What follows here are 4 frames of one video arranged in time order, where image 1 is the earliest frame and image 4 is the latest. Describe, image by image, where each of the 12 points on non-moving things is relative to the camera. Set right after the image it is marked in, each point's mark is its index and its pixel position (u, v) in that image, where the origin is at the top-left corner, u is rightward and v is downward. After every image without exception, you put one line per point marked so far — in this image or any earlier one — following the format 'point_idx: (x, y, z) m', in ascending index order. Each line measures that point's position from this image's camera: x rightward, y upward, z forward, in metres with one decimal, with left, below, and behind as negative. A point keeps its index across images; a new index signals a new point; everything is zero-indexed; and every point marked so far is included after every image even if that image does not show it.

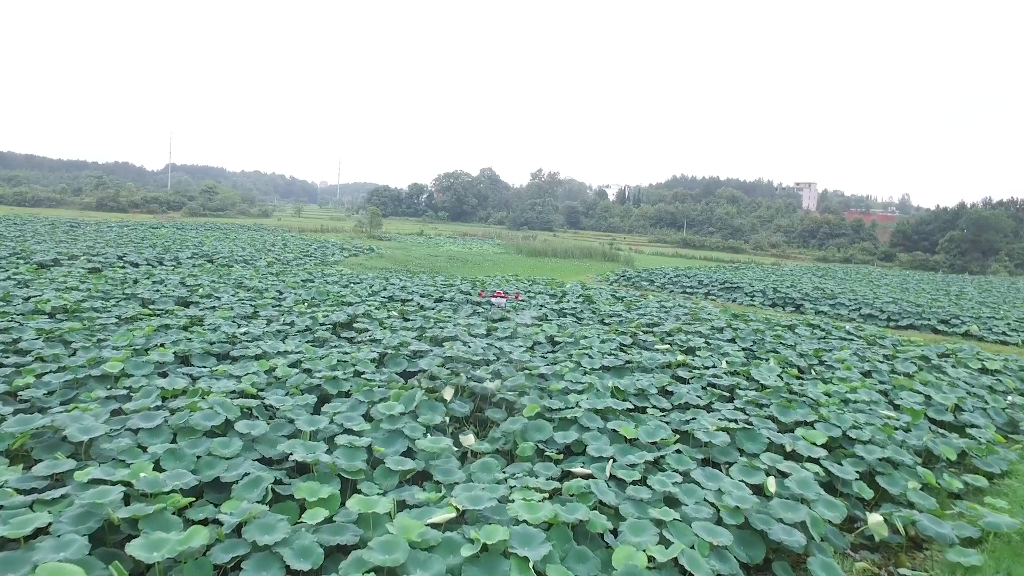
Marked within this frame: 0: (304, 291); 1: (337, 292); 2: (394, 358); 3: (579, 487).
0: (-3.0, 0.0, +9.4) m
1: (-2.6, -0.1, +9.7) m
2: (-1.0, -0.6, +5.6) m
3: (+0.3, -1.0, +3.3) m
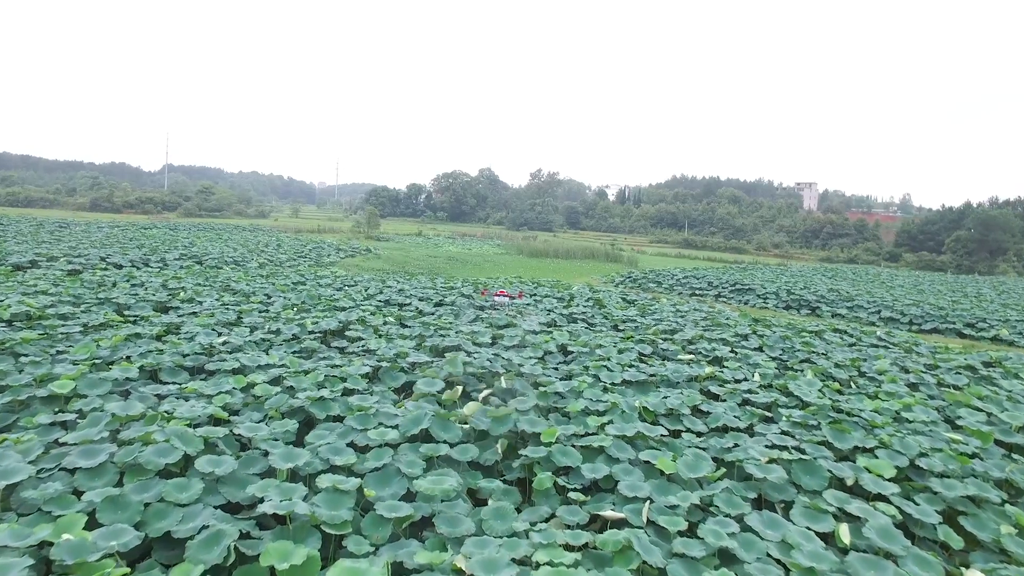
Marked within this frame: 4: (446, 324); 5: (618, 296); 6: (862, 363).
0: (-2.9, -0.1, +8.8) m
1: (-2.5, -0.1, +9.1) m
2: (-0.9, -0.6, +5.0) m
3: (+0.4, -1.0, +2.7) m
4: (-0.7, -0.4, +7.3) m
5: (+1.8, -0.1, +10.8) m
6: (+3.5, -0.7, +6.5) m
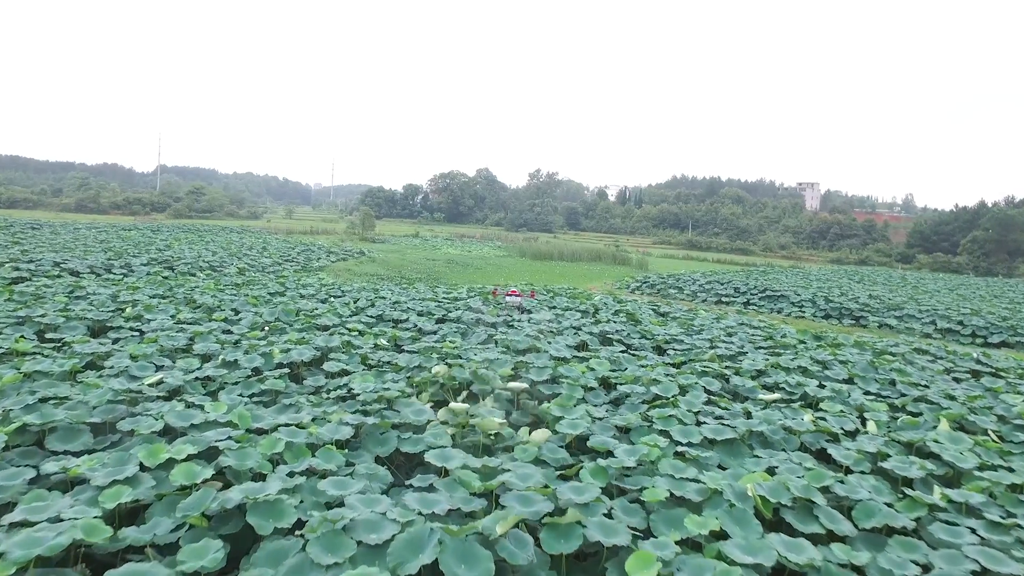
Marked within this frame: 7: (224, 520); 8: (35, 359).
0: (-2.7, -0.2, +7.3) m
1: (-2.3, -0.3, +7.6) m
2: (-0.7, -0.8, +3.5) m
3: (+0.7, -1.2, +1.2) m
4: (-0.5, -0.5, +5.9) m
5: (+1.9, -0.3, +9.4) m
6: (+3.7, -0.9, +5.1) m
7: (-1.1, -0.9, +2.6) m
8: (-3.4, -0.5, +4.7) m
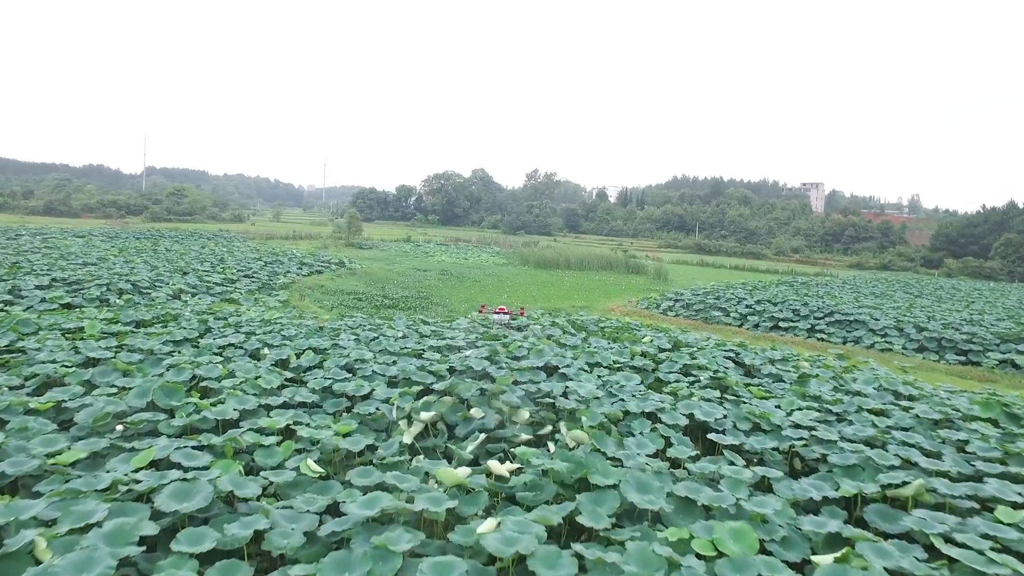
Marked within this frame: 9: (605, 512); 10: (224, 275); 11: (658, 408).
0: (-2.5, -0.6, +4.5) m
1: (-2.1, -0.7, +4.8) m
2: (-0.5, -1.2, +0.7) m
3: (+0.9, -1.6, -1.6) m
4: (-0.3, -0.9, +3.1) m
5: (+2.1, -0.7, +6.6) m
6: (+3.9, -1.2, +2.3) m
7: (-0.9, -1.3, -0.2) m
8: (-3.2, -0.9, +1.9) m
9: (+0.5, -1.0, +2.8) m
10: (-5.7, +0.3, +12.9) m
11: (+1.0, -0.8, +4.4) m
